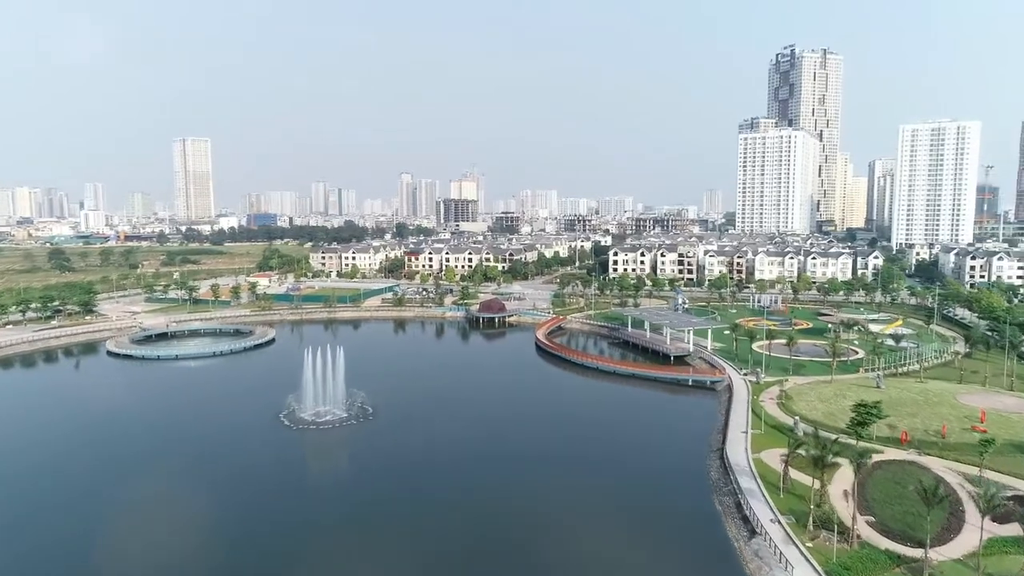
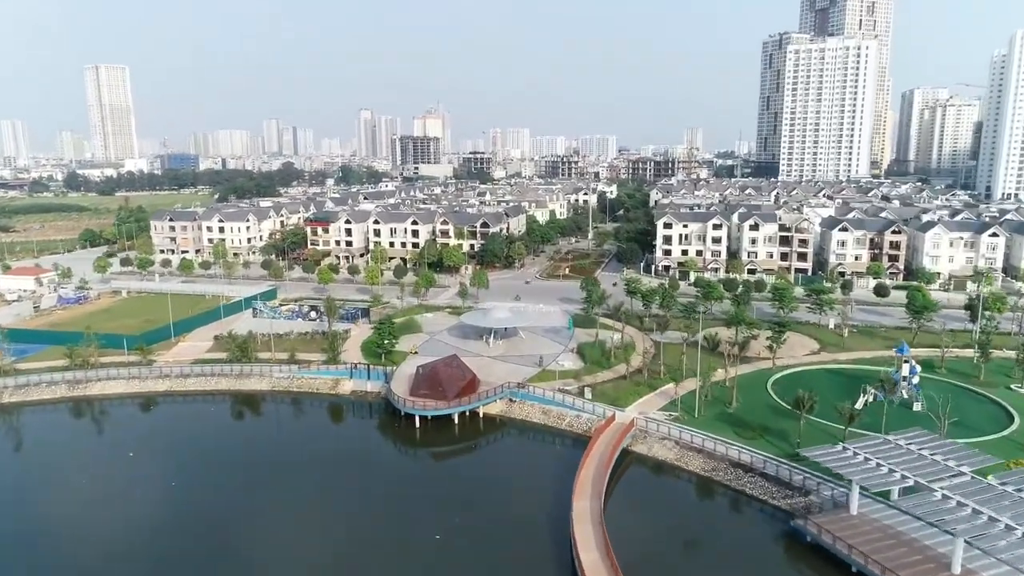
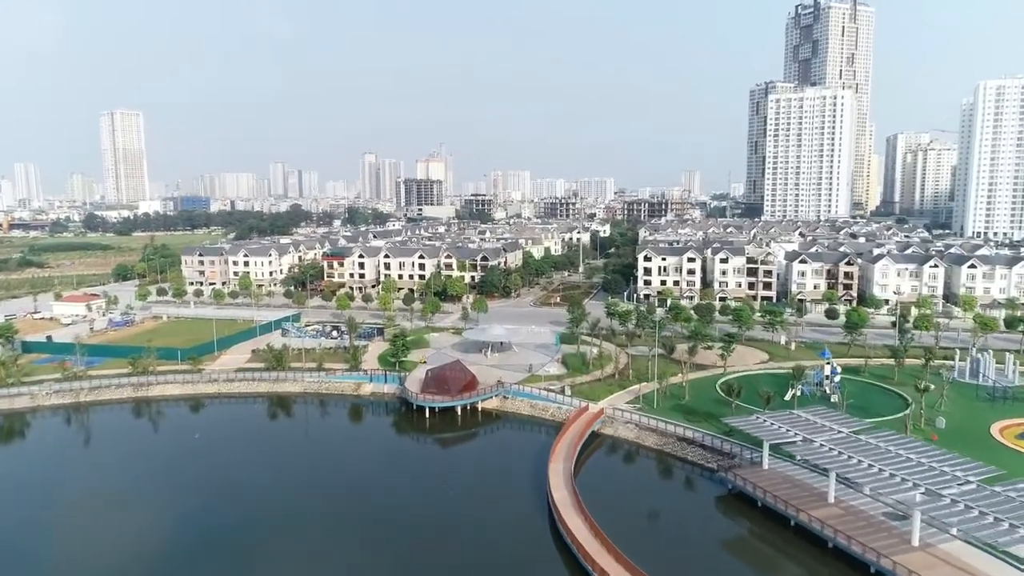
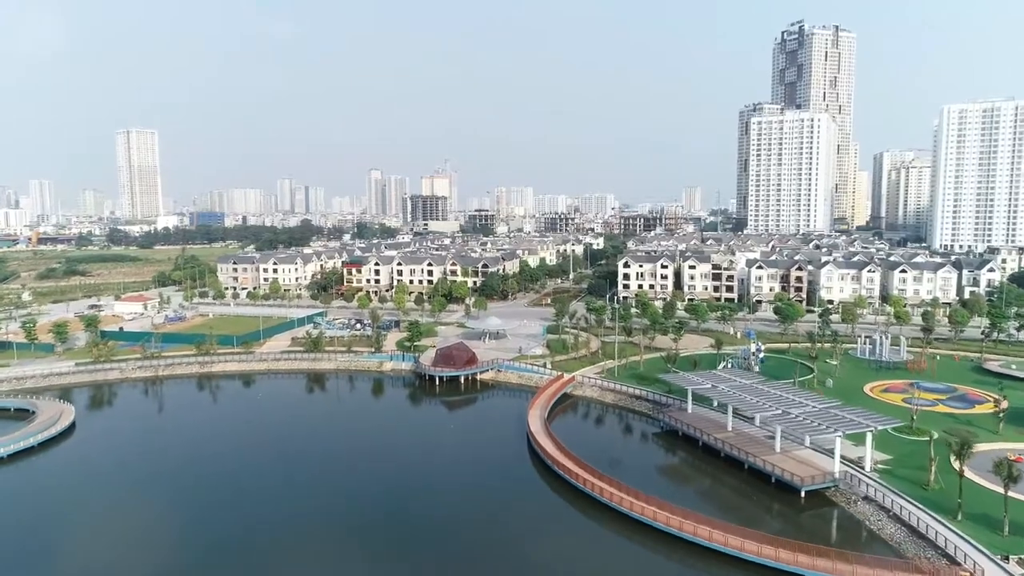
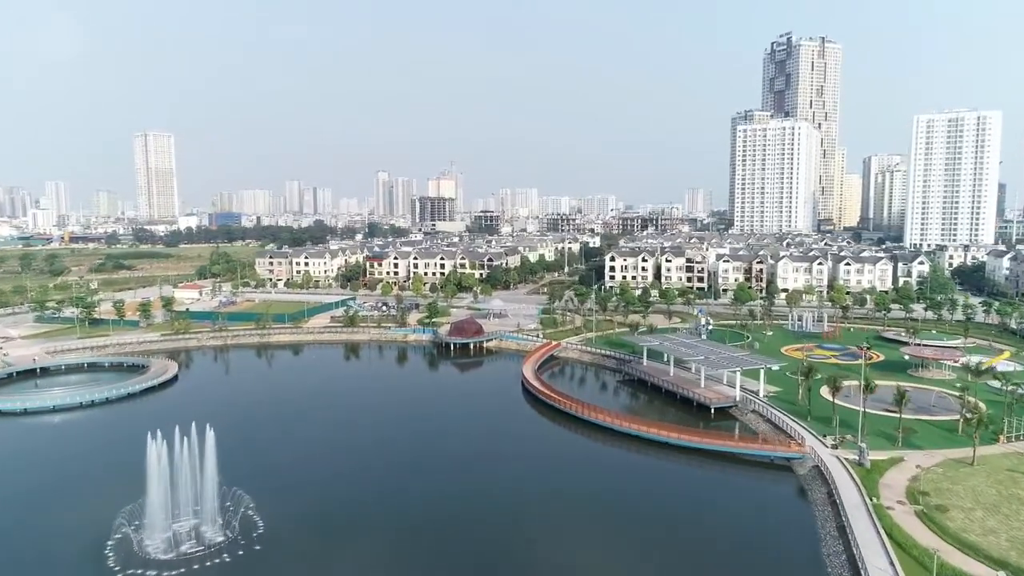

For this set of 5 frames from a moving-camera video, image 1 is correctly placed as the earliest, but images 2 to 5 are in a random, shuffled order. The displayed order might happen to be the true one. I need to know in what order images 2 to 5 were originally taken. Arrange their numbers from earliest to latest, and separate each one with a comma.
5, 4, 3, 2
